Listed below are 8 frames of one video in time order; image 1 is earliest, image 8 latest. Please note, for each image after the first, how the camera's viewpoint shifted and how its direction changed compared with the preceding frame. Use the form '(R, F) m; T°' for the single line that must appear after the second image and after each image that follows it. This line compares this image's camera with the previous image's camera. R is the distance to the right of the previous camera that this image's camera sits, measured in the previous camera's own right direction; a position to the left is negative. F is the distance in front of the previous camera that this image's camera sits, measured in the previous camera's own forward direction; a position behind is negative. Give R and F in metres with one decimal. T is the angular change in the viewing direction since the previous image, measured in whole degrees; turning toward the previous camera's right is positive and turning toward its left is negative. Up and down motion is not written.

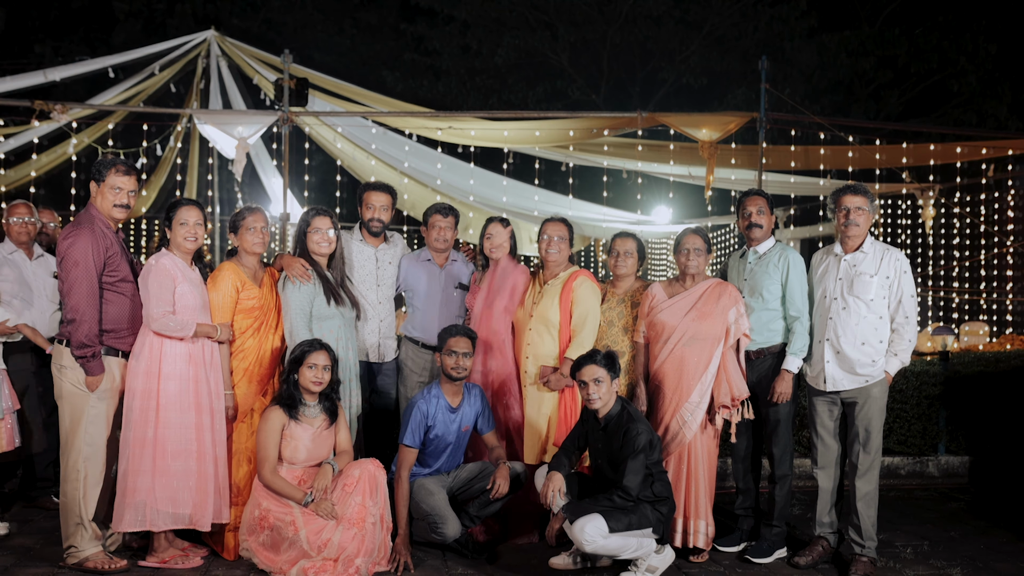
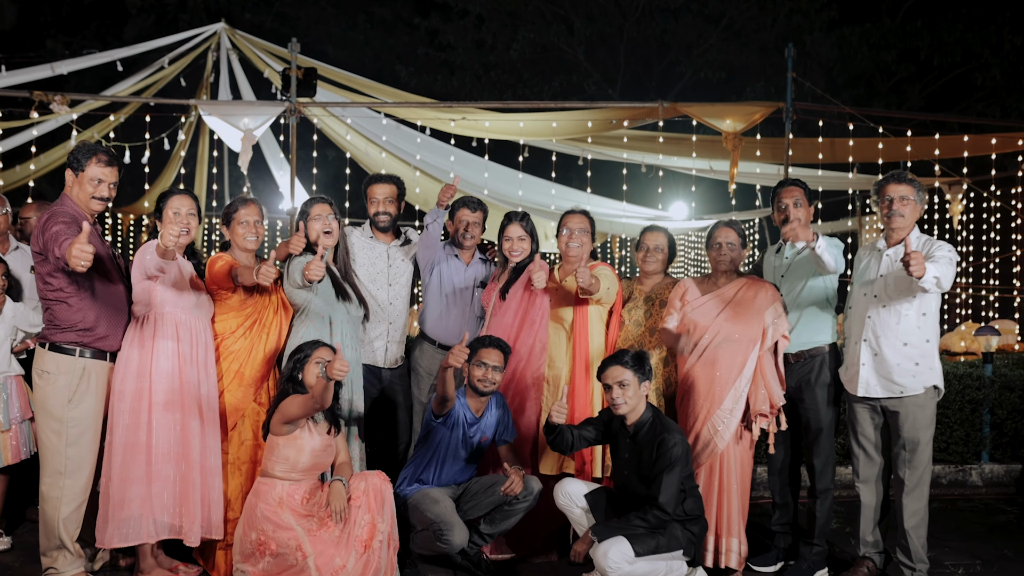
(0.0, +0.4) m; -1°
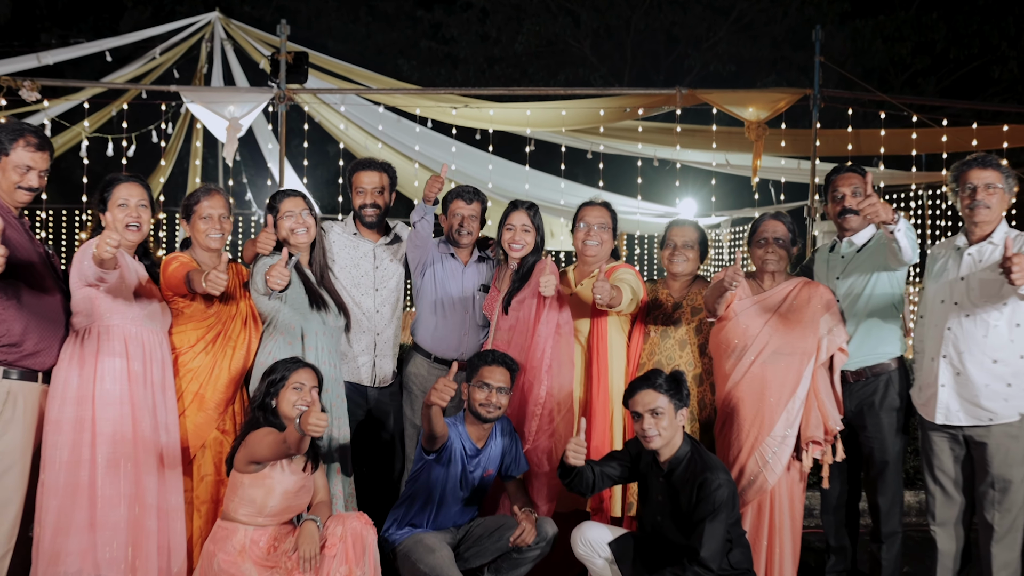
(0.0, +0.7) m; 0°
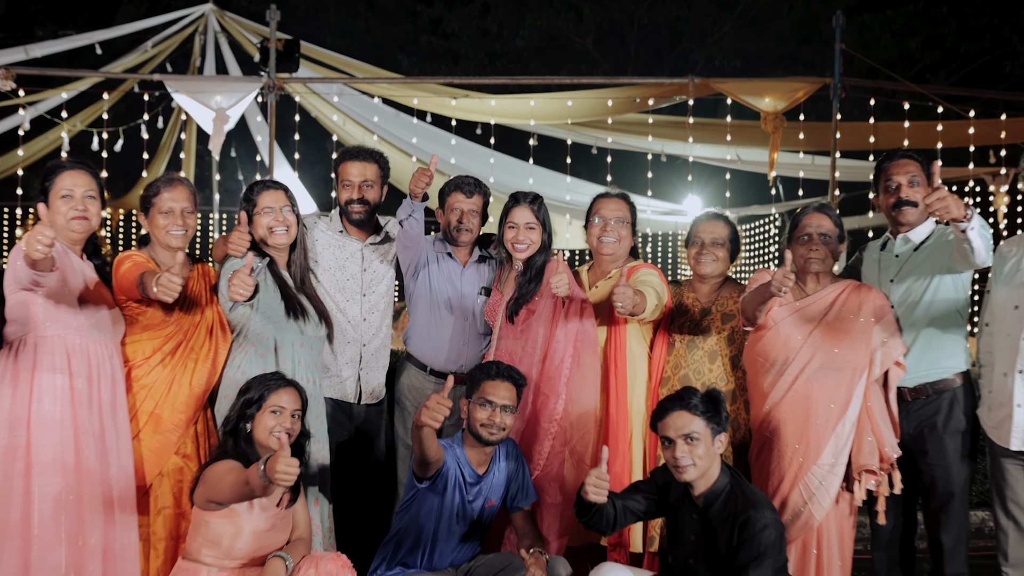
(0.0, +0.5) m; 0°
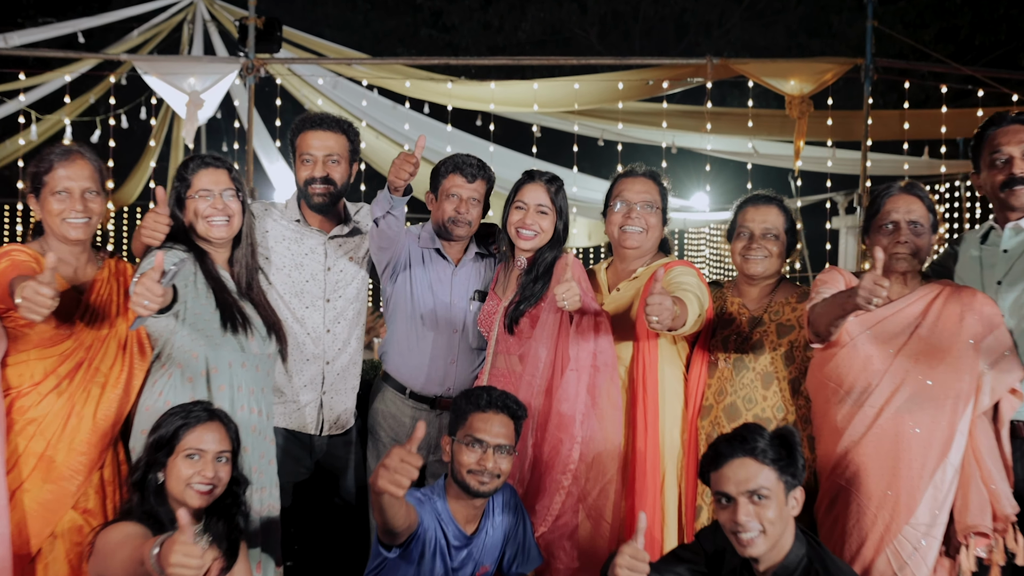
(0.0, +0.7) m; 0°
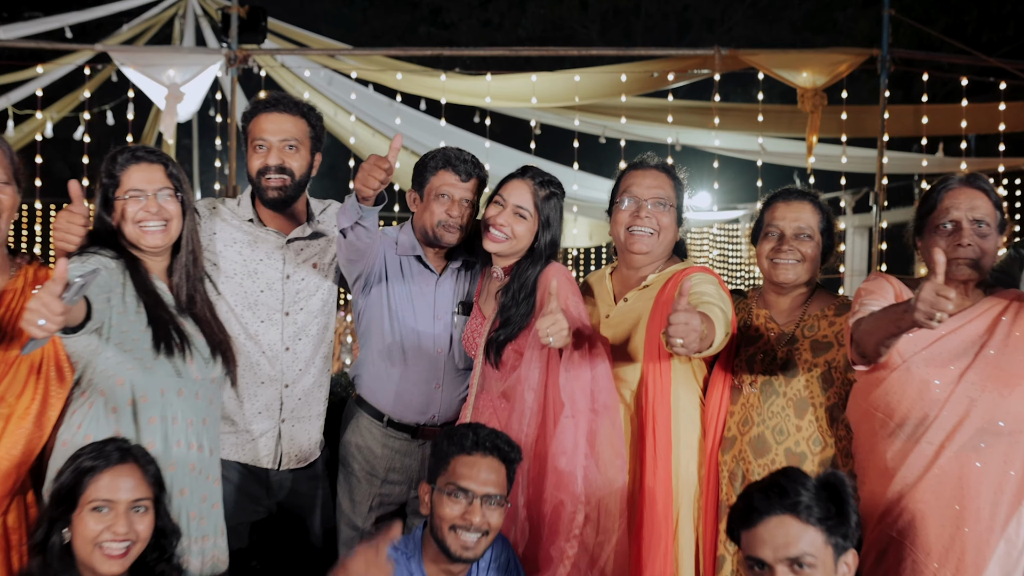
(0.0, +0.4) m; 0°
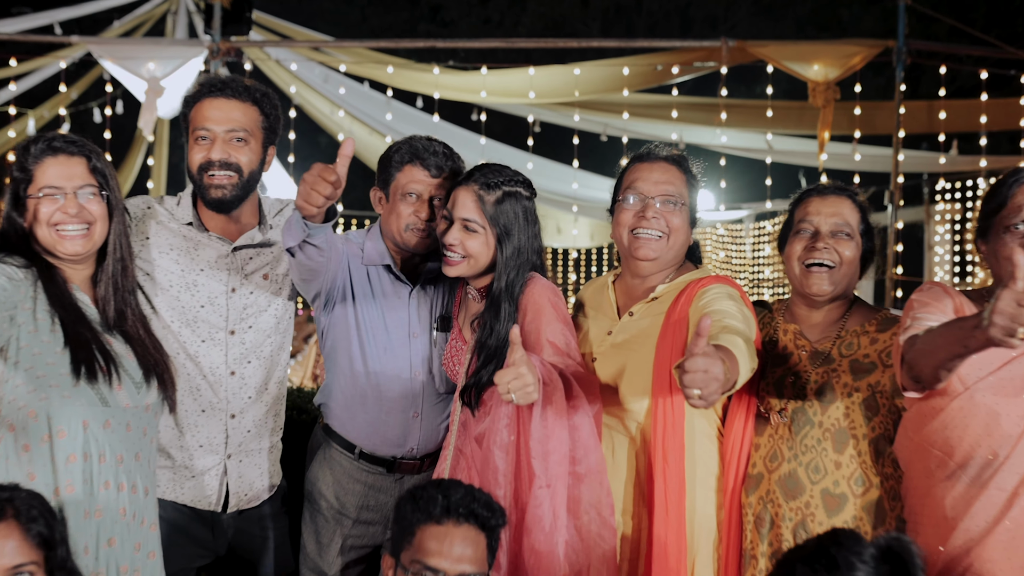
(0.0, +0.3) m; 0°
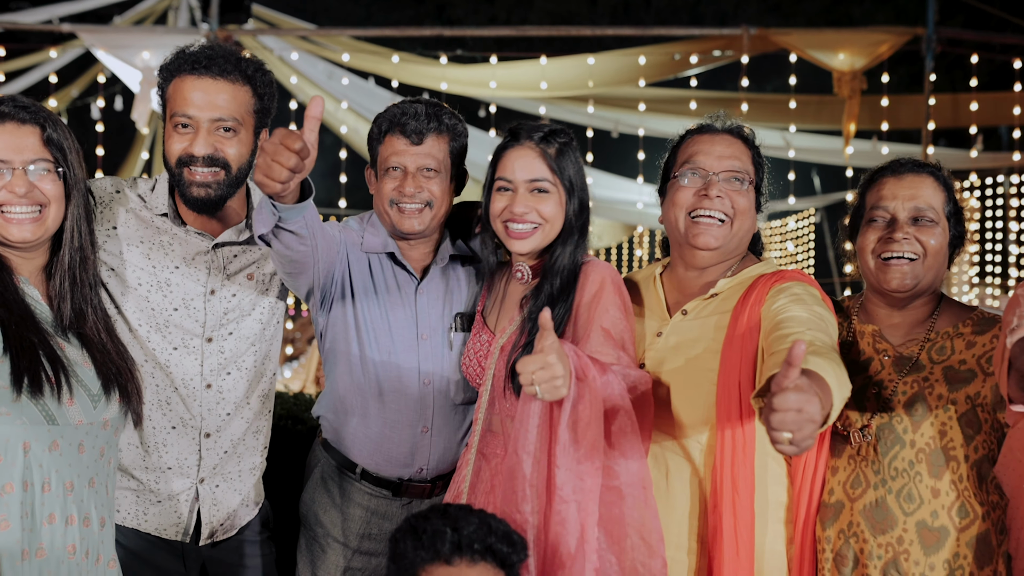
(0.0, +0.3) m; 0°
